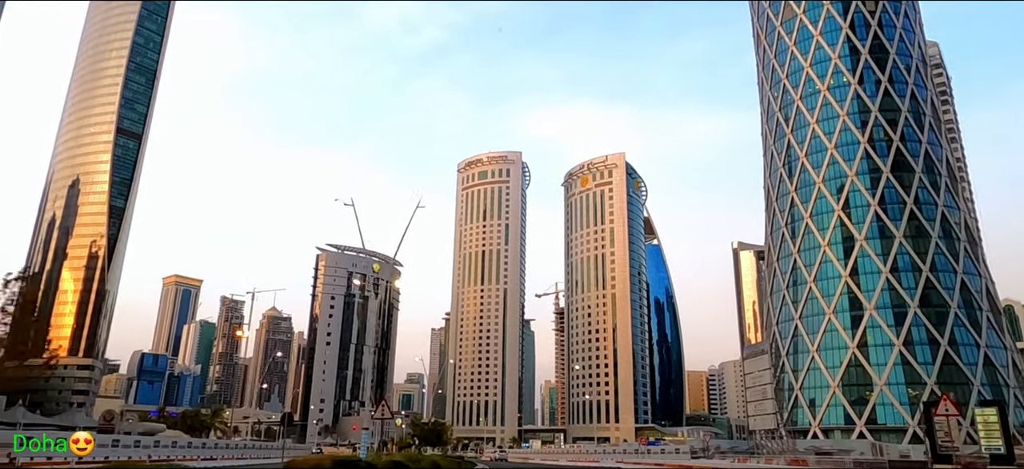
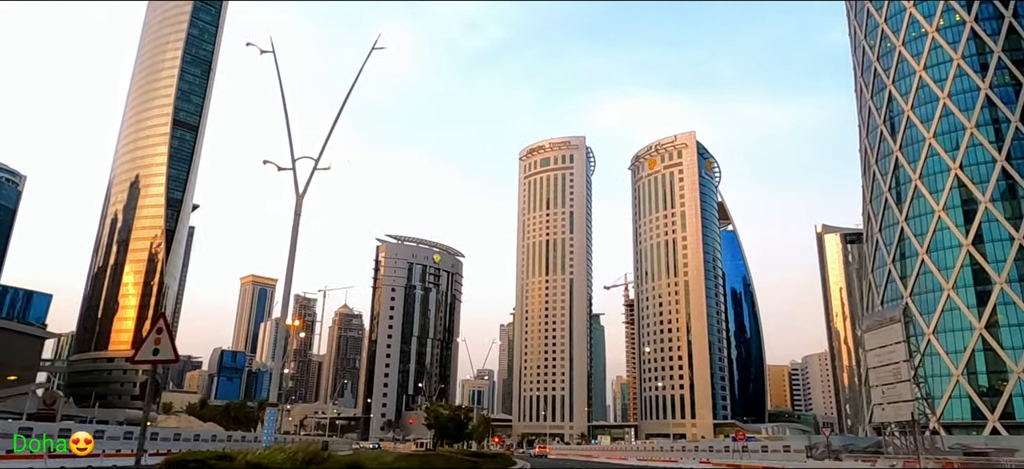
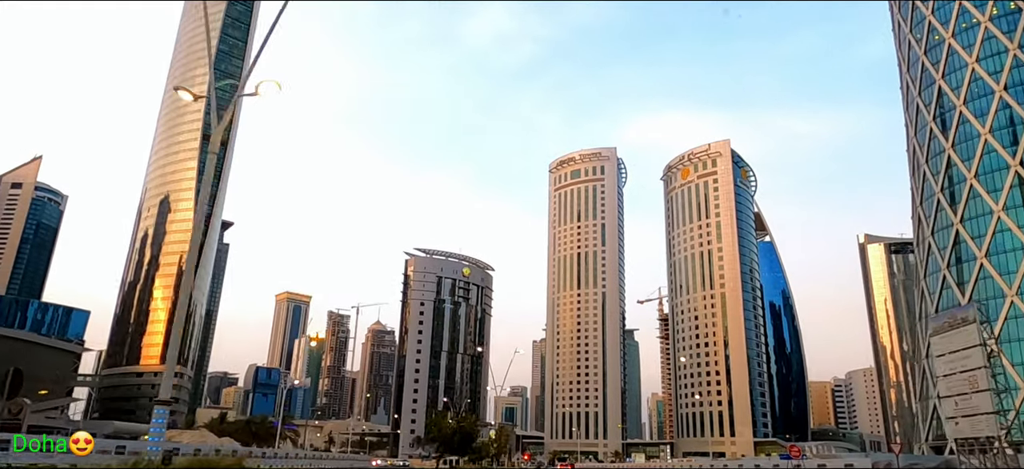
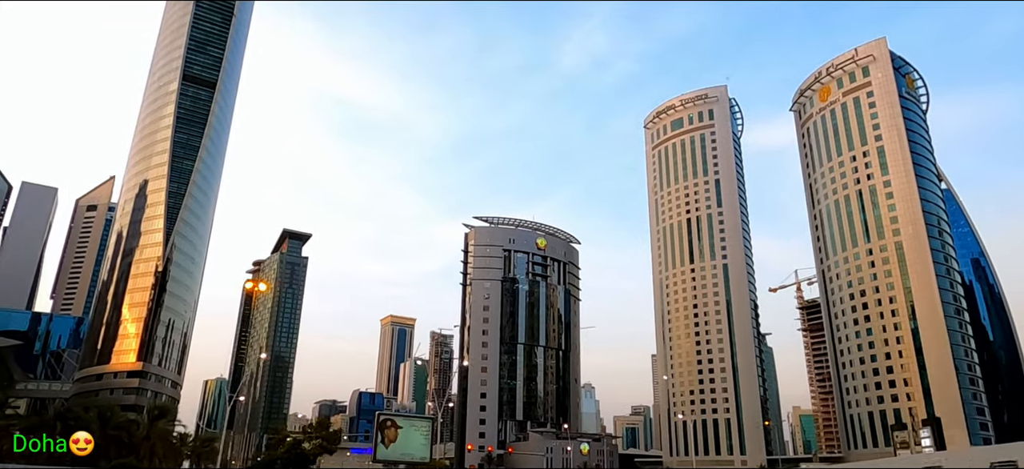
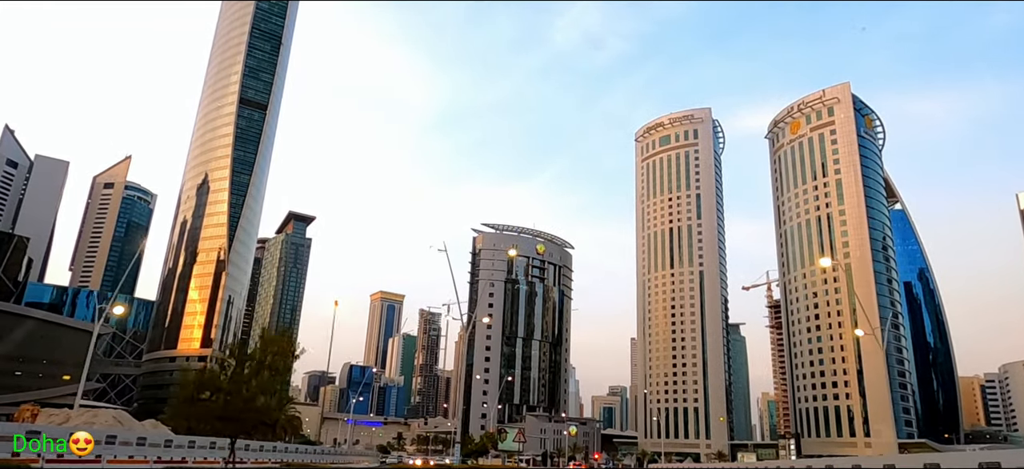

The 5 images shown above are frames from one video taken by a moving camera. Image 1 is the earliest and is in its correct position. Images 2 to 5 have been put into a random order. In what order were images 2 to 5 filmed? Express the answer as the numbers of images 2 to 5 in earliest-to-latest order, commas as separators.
2, 3, 5, 4
